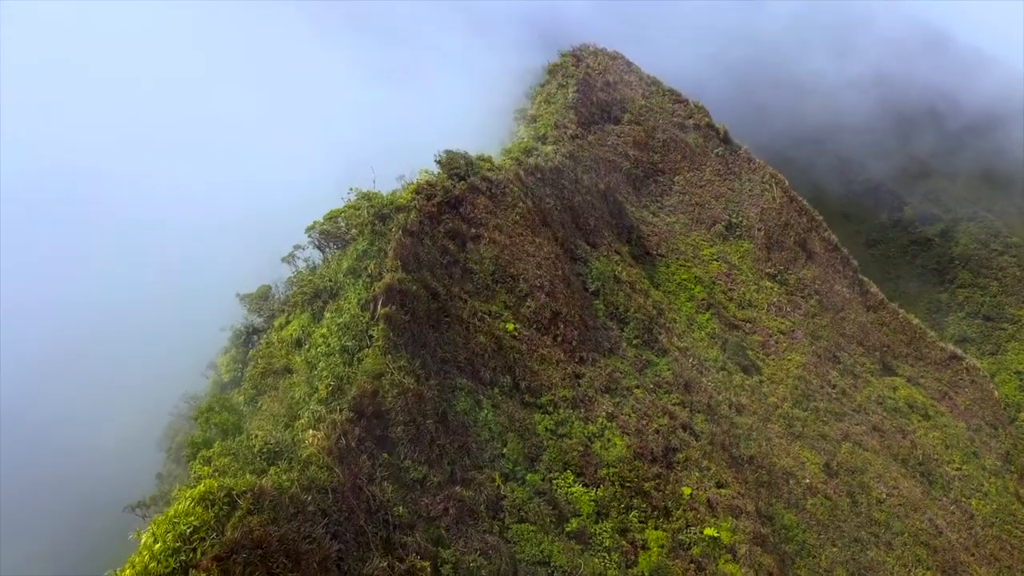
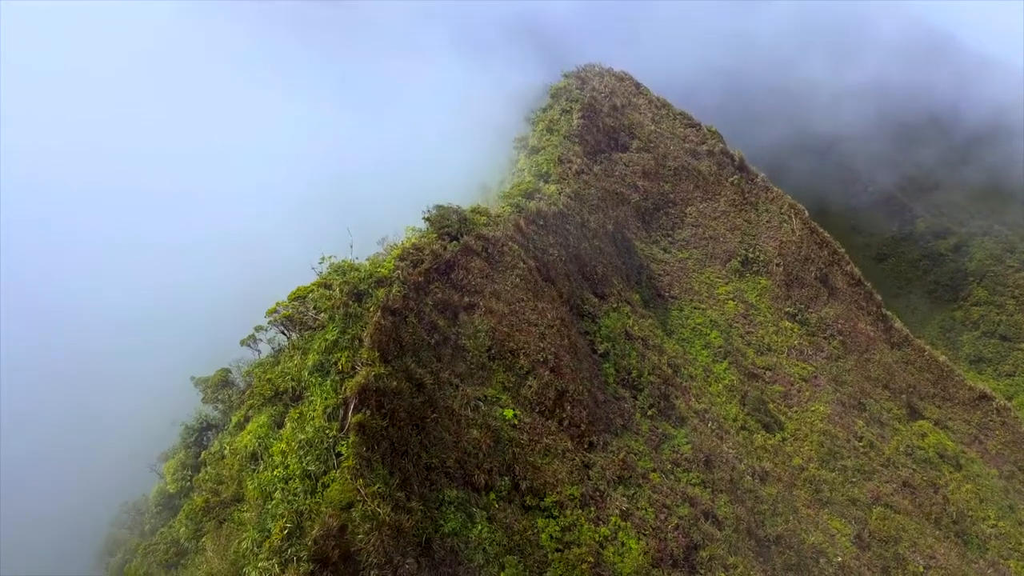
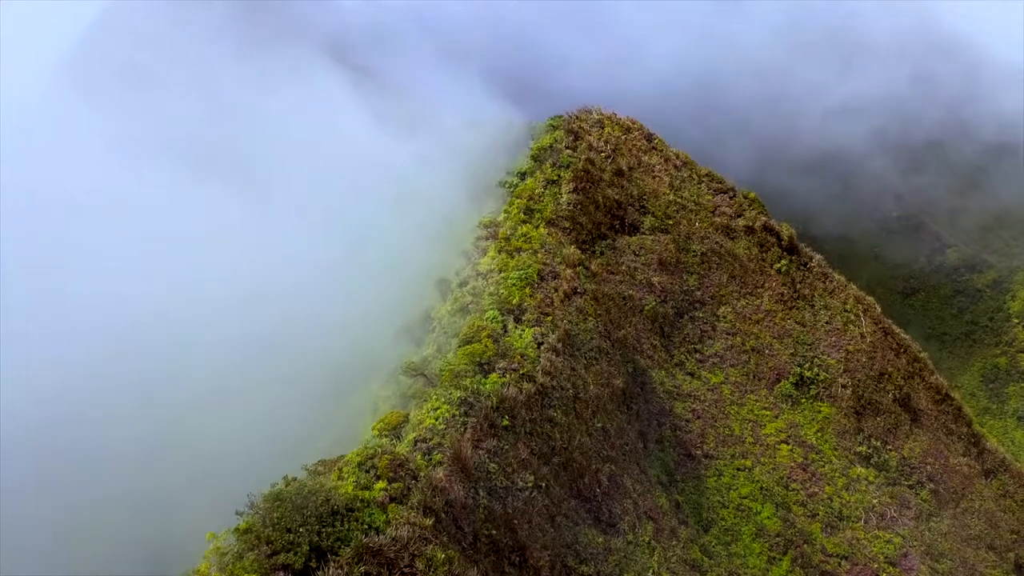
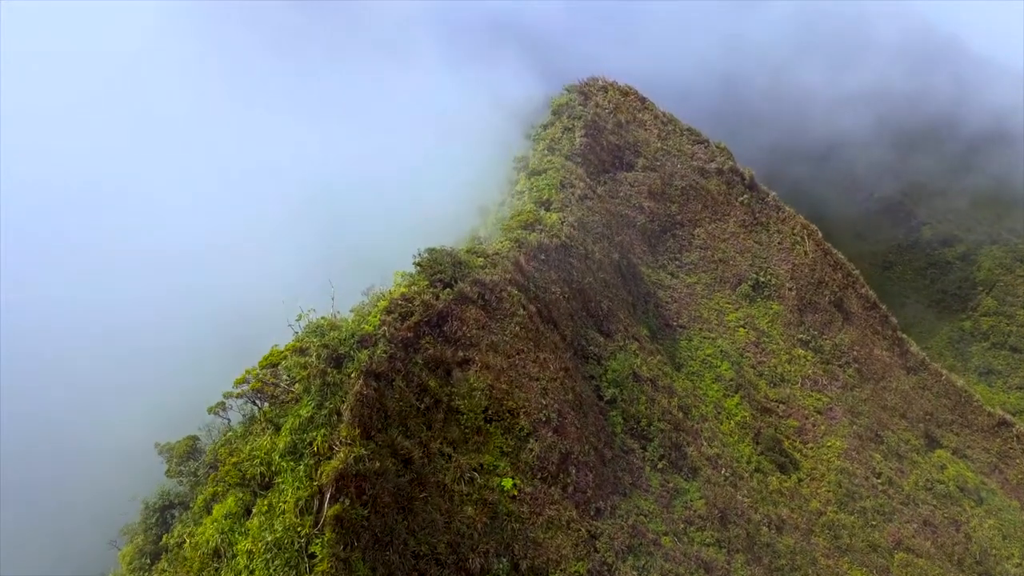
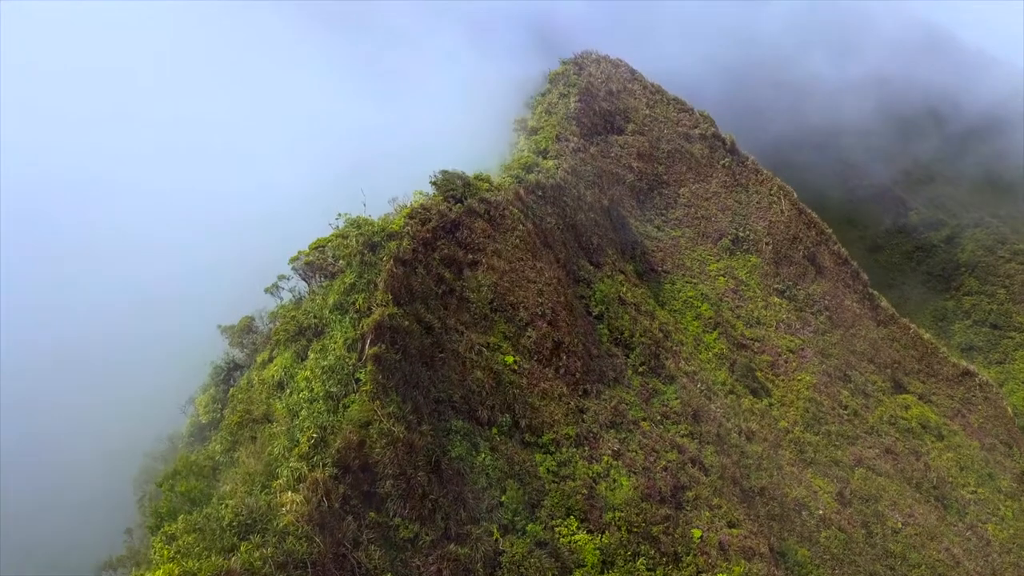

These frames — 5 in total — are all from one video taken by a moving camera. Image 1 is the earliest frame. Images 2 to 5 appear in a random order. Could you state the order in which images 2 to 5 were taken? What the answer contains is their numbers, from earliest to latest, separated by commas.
5, 2, 4, 3
